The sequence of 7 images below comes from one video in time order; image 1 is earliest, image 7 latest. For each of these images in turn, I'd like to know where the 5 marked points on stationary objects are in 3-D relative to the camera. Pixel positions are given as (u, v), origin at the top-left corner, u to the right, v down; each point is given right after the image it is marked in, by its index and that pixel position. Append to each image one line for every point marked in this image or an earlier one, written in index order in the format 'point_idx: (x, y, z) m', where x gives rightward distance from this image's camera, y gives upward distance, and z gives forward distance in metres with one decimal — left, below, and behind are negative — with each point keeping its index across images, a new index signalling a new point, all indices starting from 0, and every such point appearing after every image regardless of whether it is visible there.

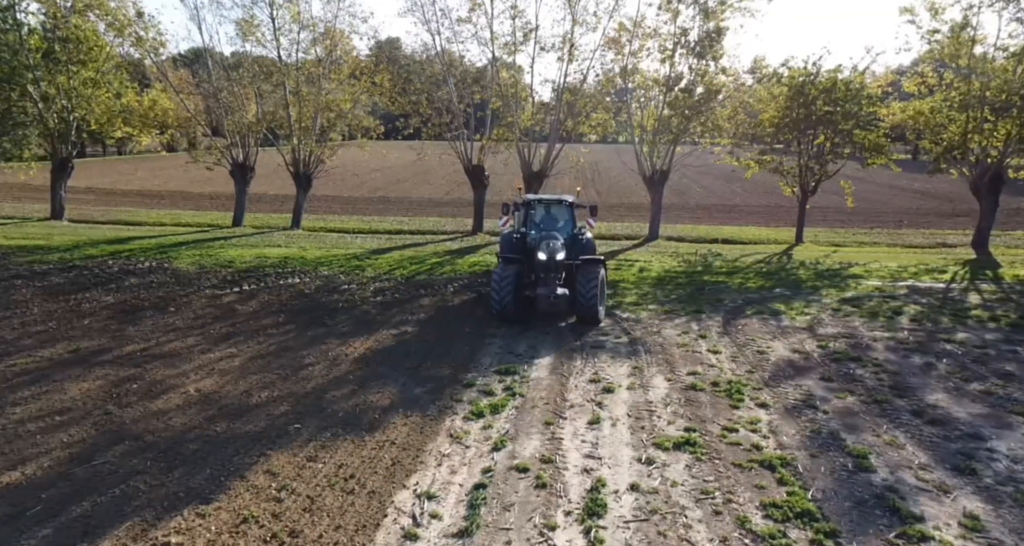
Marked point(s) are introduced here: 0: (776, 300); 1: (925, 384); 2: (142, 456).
0: (+5.1, -0.5, +12.2) m
1: (+5.0, -1.3, +7.9) m
2: (-3.5, -1.7, +6.1) m
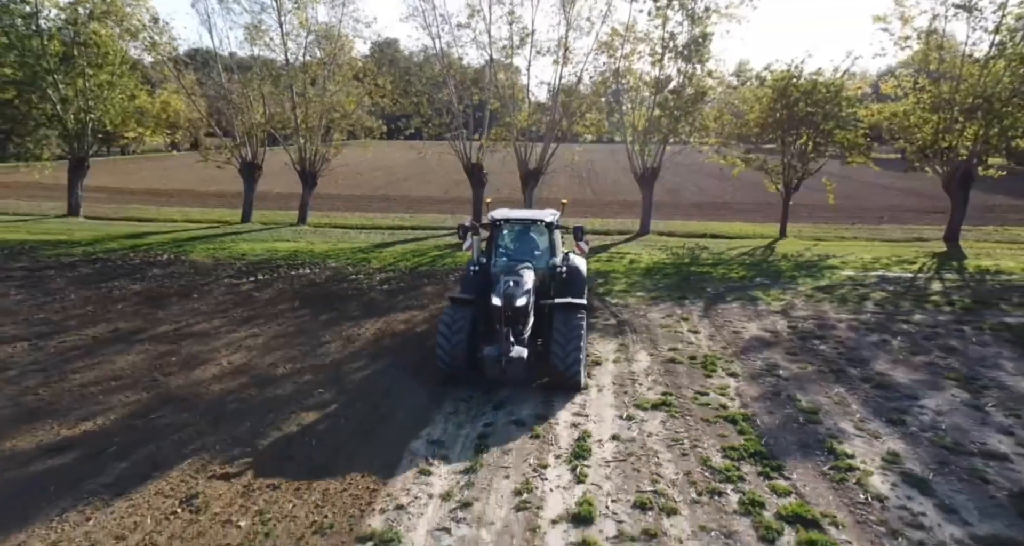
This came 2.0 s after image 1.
0: (+5.0, -0.3, +13.2) m
1: (+5.0, -1.1, +8.9) m
2: (-3.5, -1.5, +7.1) m
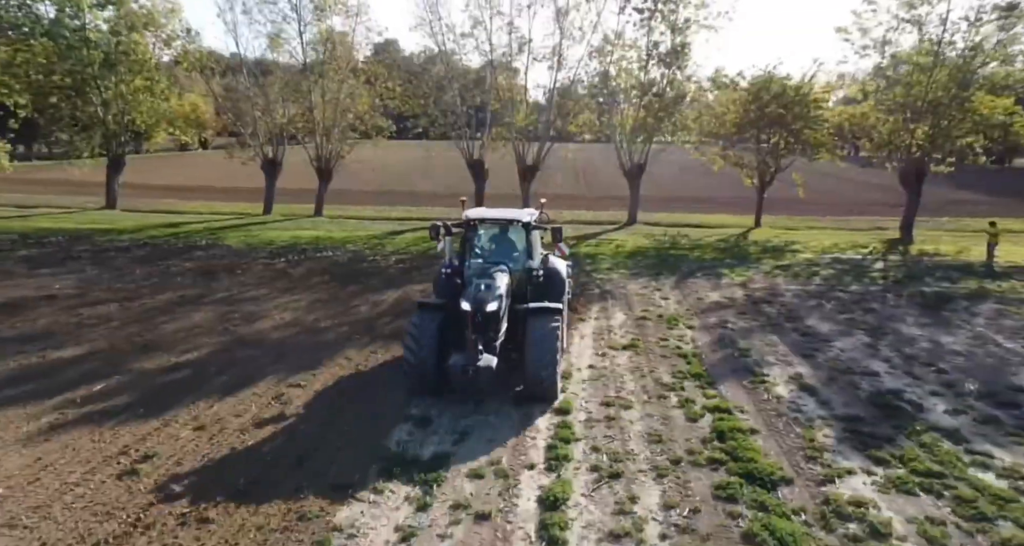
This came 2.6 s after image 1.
0: (+5.0, +0.2, +15.3) m
1: (+5.0, -0.7, +10.9) m
2: (-3.5, -1.1, +9.1) m
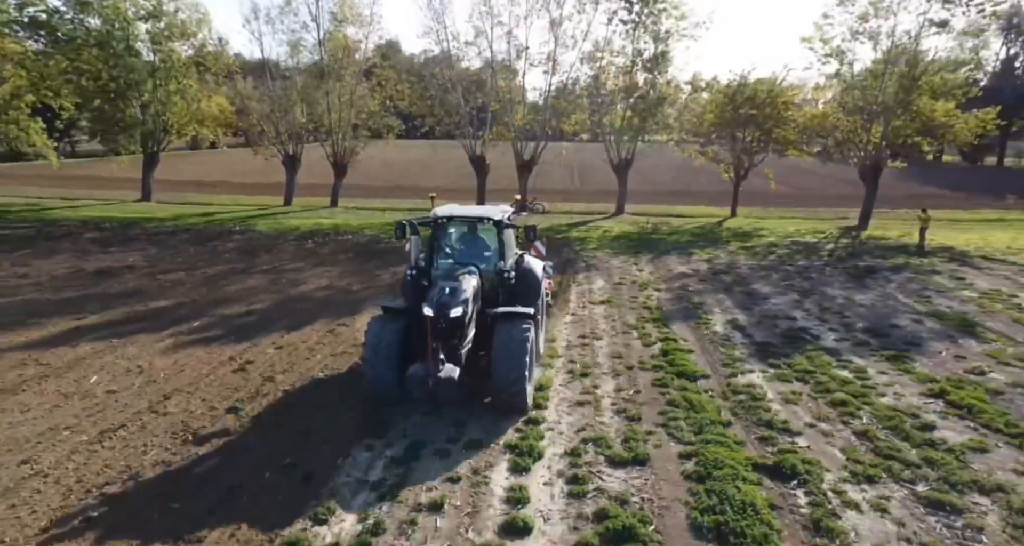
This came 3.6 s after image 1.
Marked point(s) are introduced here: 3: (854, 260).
0: (+5.0, +0.7, +17.5) m
1: (+5.0, -0.1, +13.2) m
2: (-3.5, -0.6, +11.3) m
3: (+7.8, +0.3, +14.8) m
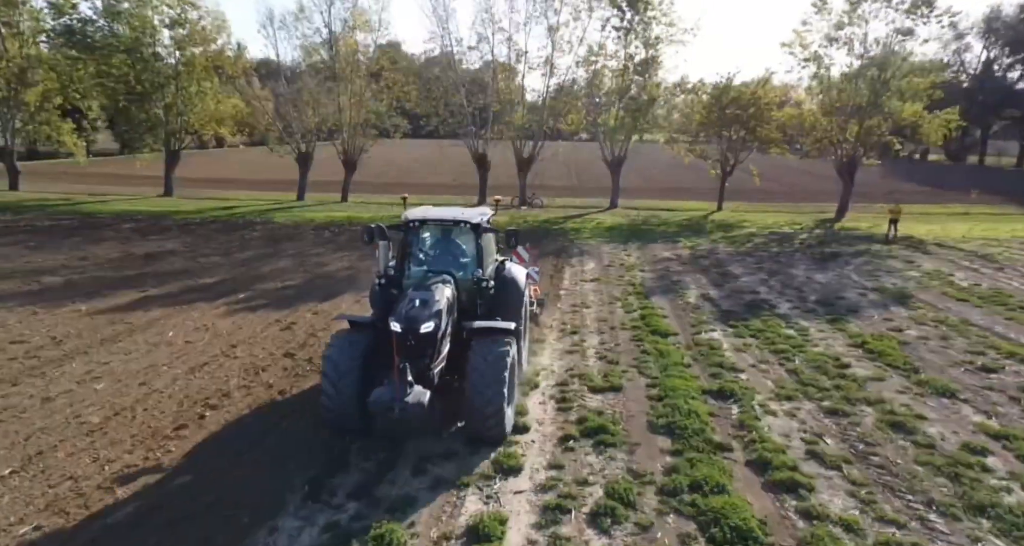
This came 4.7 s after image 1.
0: (+5.0, +1.0, +19.1) m
1: (+5.0, +0.2, +14.7) m
2: (-3.5, -0.2, +12.9) m
3: (+7.8, +0.6, +16.3) m
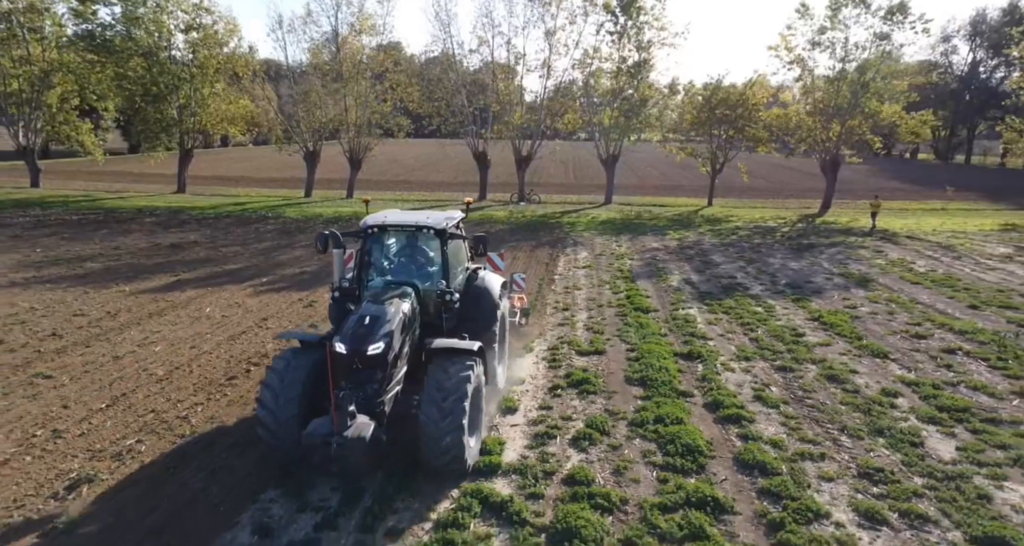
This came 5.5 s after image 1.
0: (+5.0, +1.3, +20.2) m
1: (+5.0, +0.5, +15.9) m
2: (-3.5, +0.1, +14.0) m
3: (+7.7, +0.9, +17.4) m
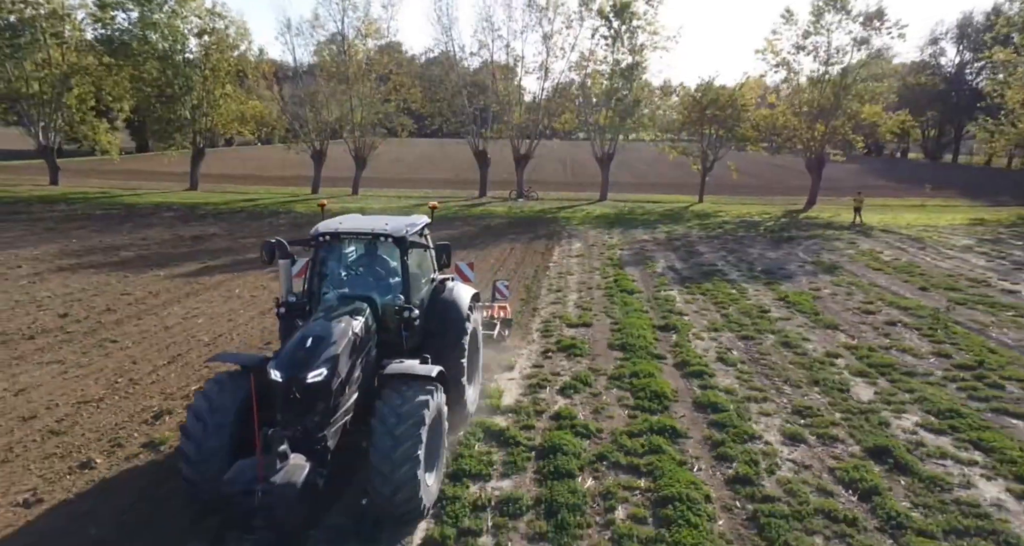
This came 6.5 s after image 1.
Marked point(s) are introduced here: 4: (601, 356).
0: (+4.9, +1.6, +21.3) m
1: (+4.9, +0.7, +17.0) m
2: (-3.6, +0.3, +15.1) m
3: (+7.7, +1.1, +18.5) m
4: (+1.1, -1.0, +7.8) m
